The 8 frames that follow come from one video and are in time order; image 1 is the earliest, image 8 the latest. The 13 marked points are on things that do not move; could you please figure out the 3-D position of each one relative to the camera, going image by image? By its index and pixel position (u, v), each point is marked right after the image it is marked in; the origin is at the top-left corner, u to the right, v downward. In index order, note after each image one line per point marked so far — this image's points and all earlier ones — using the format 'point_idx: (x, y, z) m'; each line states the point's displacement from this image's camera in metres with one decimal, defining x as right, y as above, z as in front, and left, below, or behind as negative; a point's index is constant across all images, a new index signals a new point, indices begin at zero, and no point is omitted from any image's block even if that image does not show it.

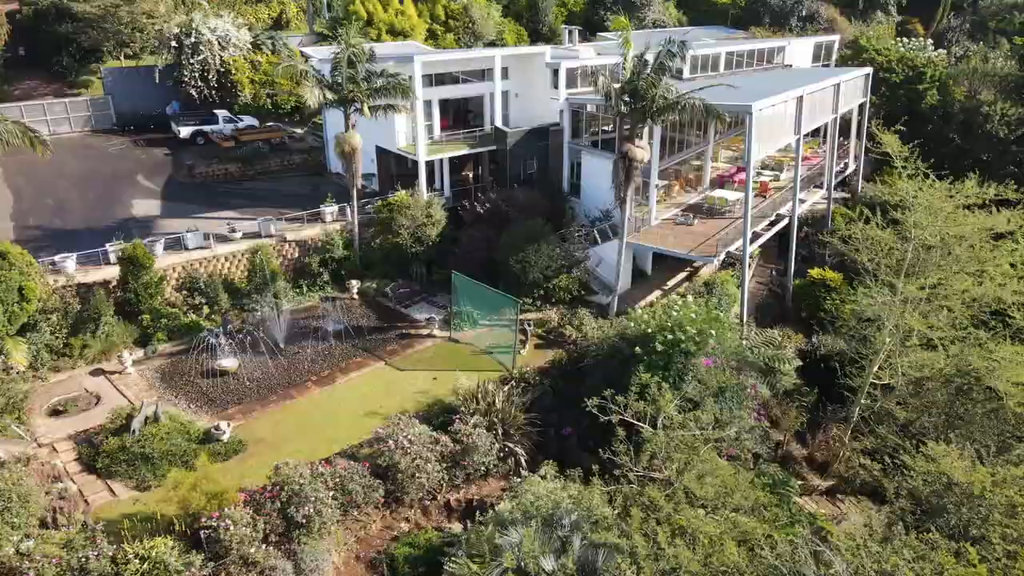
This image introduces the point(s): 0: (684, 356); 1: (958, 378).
0: (+5.9, -2.4, +18.1) m
1: (+15.7, -3.4, +18.8) m
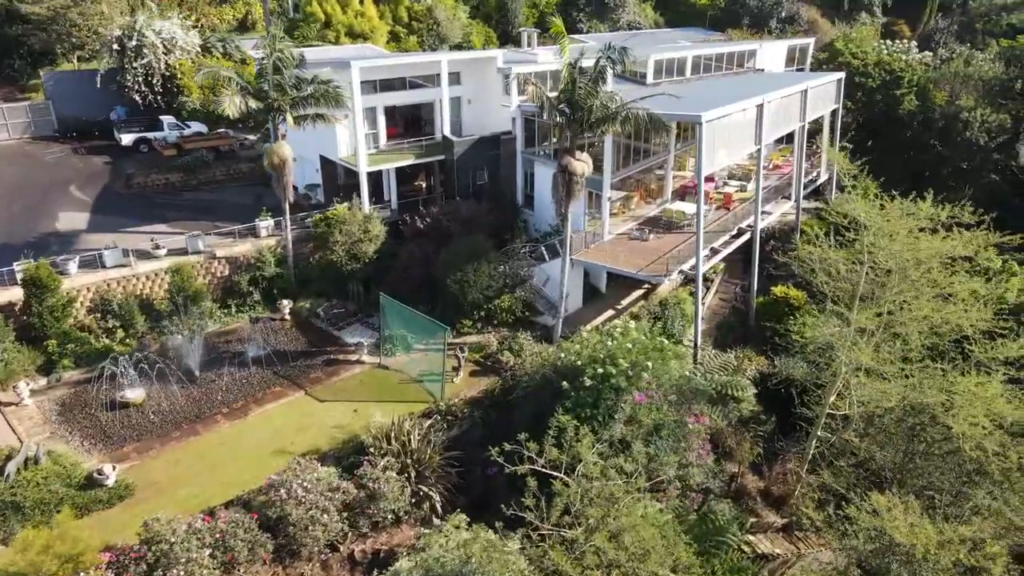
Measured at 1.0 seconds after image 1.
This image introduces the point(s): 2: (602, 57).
0: (+3.2, -3.3, +16.6) m
1: (+13.0, -4.3, +17.3) m
2: (+3.3, +8.5, +19.6) m
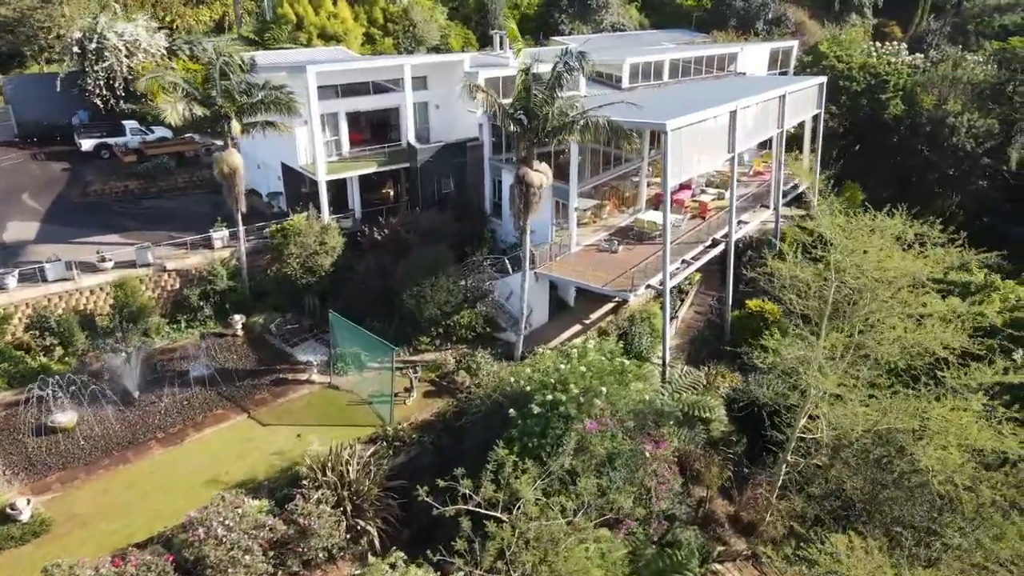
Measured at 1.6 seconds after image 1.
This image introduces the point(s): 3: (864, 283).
0: (+1.5, -3.9, +15.6) m
1: (+11.3, -4.9, +16.3) m
2: (+1.6, +7.9, +18.6) m
3: (+11.4, +0.1, +17.5) m
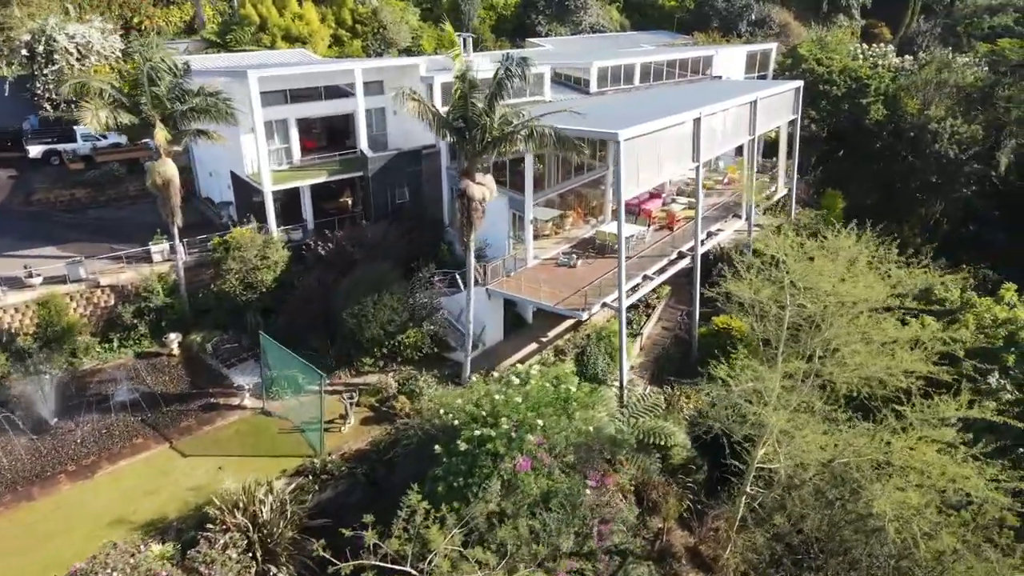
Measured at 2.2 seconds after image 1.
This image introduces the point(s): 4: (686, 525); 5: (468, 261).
0: (-0.5, -4.6, +14.4) m
1: (+9.3, -5.6, +15.1) m
2: (-0.4, +7.2, +17.4) m
3: (+9.3, -0.6, +16.3) m
4: (+6.3, -8.8, +19.2) m
5: (-1.6, +1.0, +19.4) m
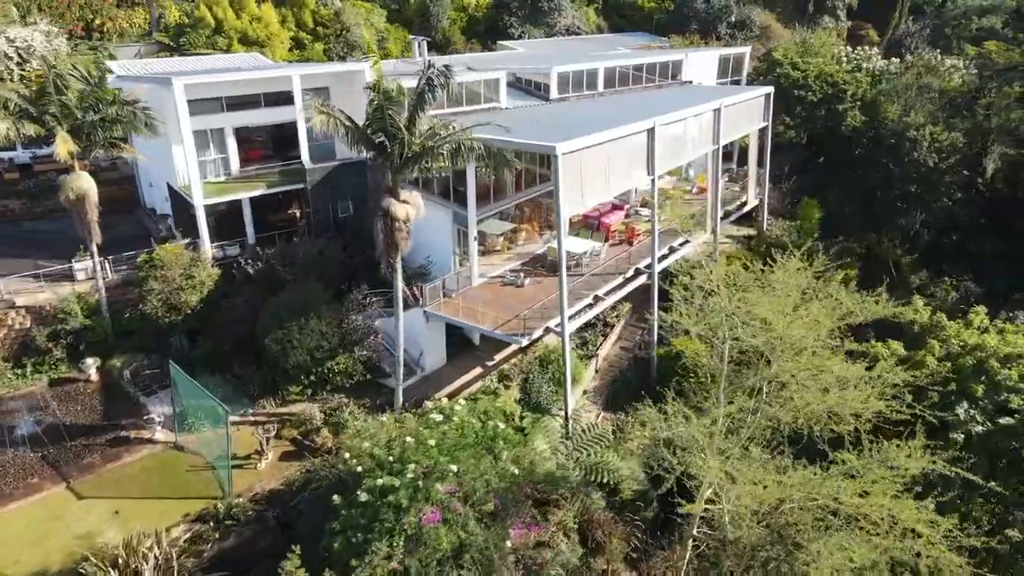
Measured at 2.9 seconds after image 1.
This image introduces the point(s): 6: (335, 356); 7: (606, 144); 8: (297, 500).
0: (-2.9, -5.5, +13.0) m
1: (+6.9, -6.5, +13.7) m
2: (-2.7, +6.4, +16.0) m
3: (+7.0, -1.4, +14.9) m
4: (+4.0, -9.6, +17.9) m
5: (-4.0, +0.1, +18.0) m
6: (-6.5, -2.5, +19.5) m
7: (+3.5, +5.4, +19.6) m
8: (-6.5, -6.4, +15.9) m
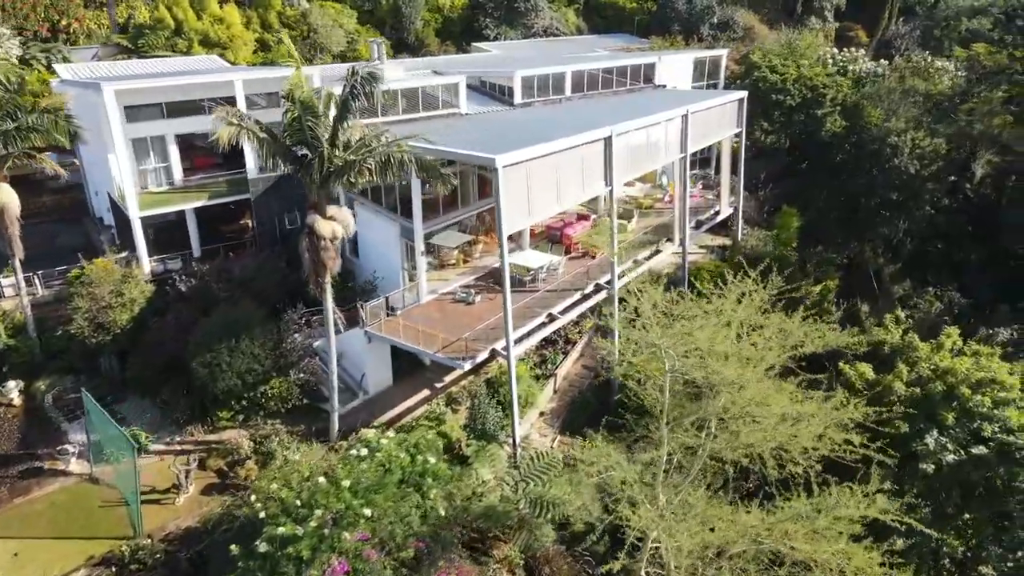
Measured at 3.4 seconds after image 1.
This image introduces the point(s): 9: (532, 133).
0: (-4.8, -6.2, +11.9) m
1: (+5.0, -7.2, +12.6) m
2: (-4.7, +5.7, +14.9) m
3: (+5.1, -2.1, +13.8) m
4: (+2.0, -10.3, +16.7) m
5: (-5.9, -0.5, +16.9) m
6: (-8.5, -3.2, +18.4) m
7: (+1.5, +4.7, +18.4) m
8: (-8.5, -7.1, +14.7) m
9: (+0.8, +5.9, +19.8) m
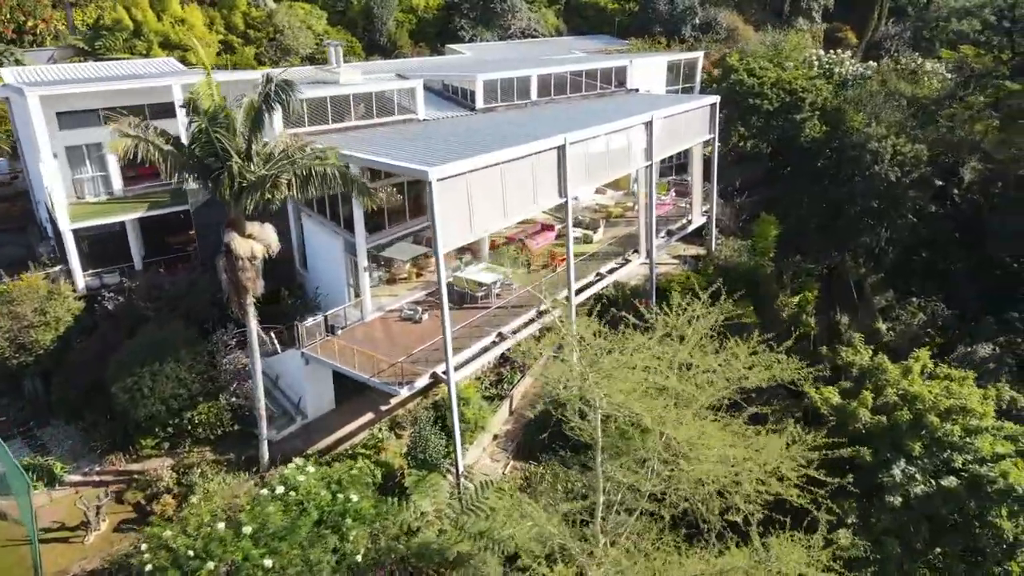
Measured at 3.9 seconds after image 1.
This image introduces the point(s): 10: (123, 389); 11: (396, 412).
0: (-6.7, -6.8, +10.8) m
1: (+3.1, -7.8, +11.5) m
2: (-6.6, +5.0, +13.8) m
3: (+3.2, -2.7, +12.7) m
4: (+0.1, -11.0, +15.6) m
5: (-7.8, -1.2, +15.8) m
6: (-10.4, -3.8, +17.3) m
7: (-0.3, +4.0, +17.3) m
8: (-10.4, -7.7, +13.6) m
9: (-1.1, +5.2, +18.7) m
10: (-12.4, -3.2, +16.8) m
11: (-4.3, -4.4, +19.1) m
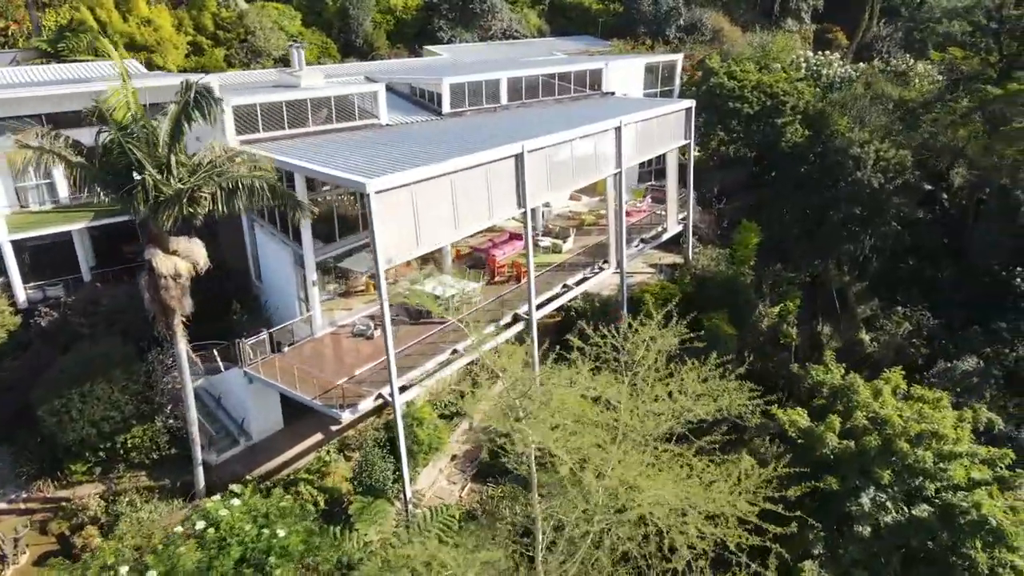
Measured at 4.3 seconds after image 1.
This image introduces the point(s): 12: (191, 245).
0: (-8.2, -7.3, +9.9) m
1: (+1.6, -8.3, +10.6) m
2: (-8.1, +4.5, +12.9) m
3: (+1.7, -3.3, +11.8) m
4: (-1.4, -11.5, +14.8) m
5: (-9.3, -1.7, +14.9) m
6: (-11.9, -4.3, +16.4) m
7: (-1.9, +3.5, +16.4) m
8: (-11.9, -8.2, +12.8) m
9: (-2.6, +4.7, +17.8) m
10: (-13.9, -3.7, +15.9) m
11: (-5.8, -4.9, +18.2) m
12: (-8.6, +1.1, +14.1) m
